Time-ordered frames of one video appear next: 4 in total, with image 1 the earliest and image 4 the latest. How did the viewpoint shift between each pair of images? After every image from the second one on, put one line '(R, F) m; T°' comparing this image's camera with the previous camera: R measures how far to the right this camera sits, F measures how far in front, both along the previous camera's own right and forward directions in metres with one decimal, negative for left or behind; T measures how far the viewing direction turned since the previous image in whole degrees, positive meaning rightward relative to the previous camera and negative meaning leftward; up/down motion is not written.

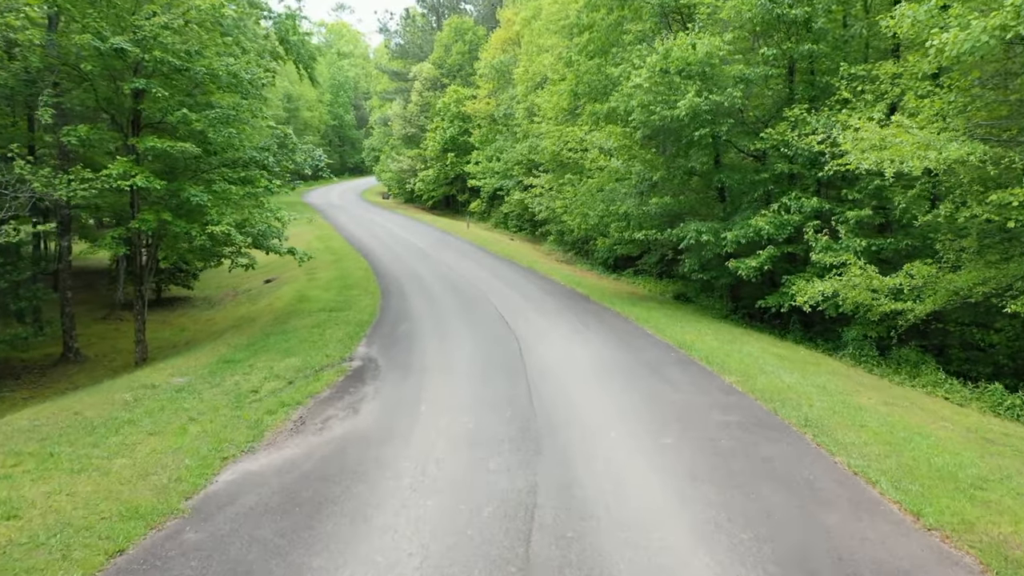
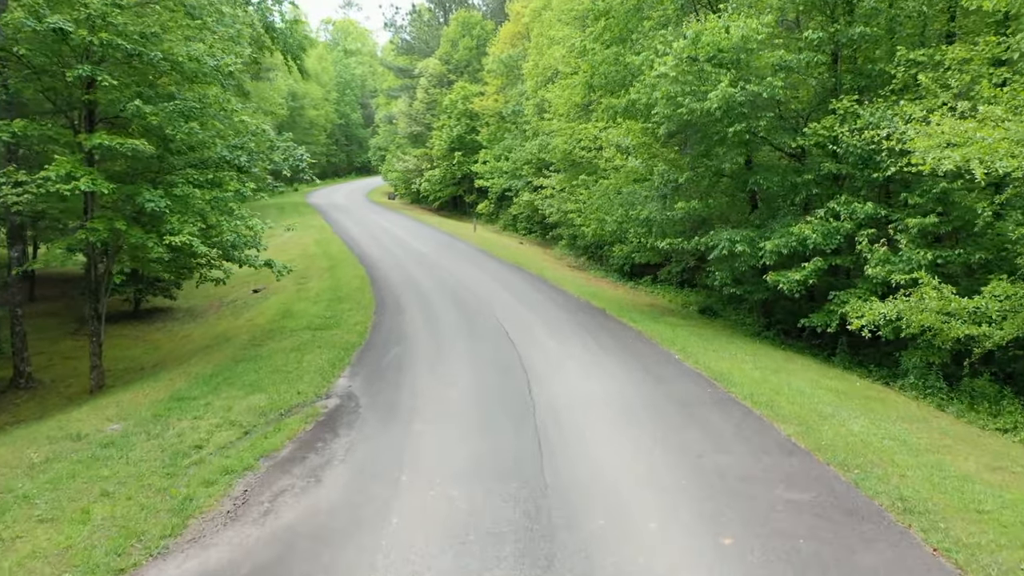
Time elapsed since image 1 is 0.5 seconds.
(+0.1, +2.8) m; -1°
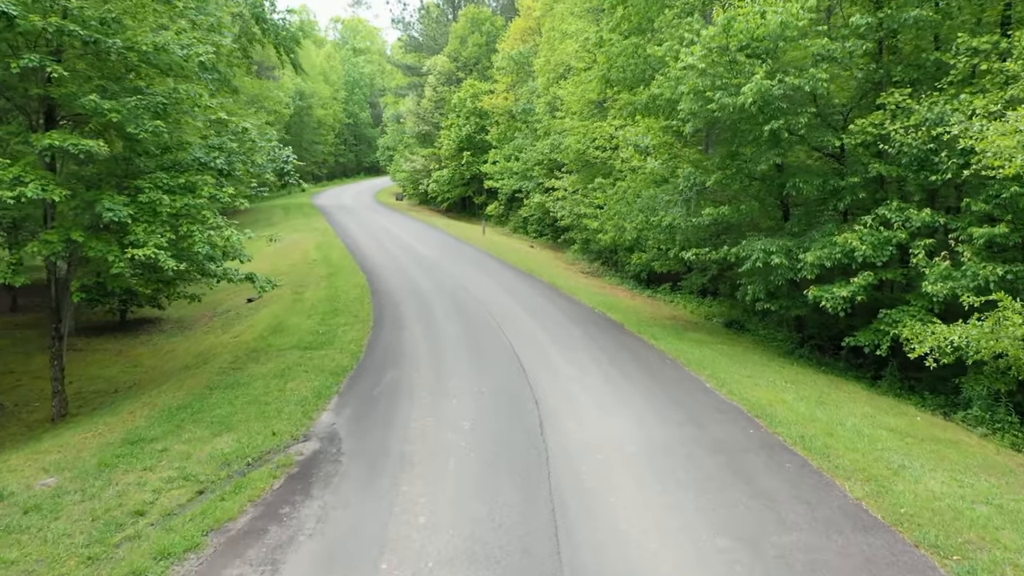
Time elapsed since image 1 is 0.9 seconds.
(0.0, +2.1) m; -1°
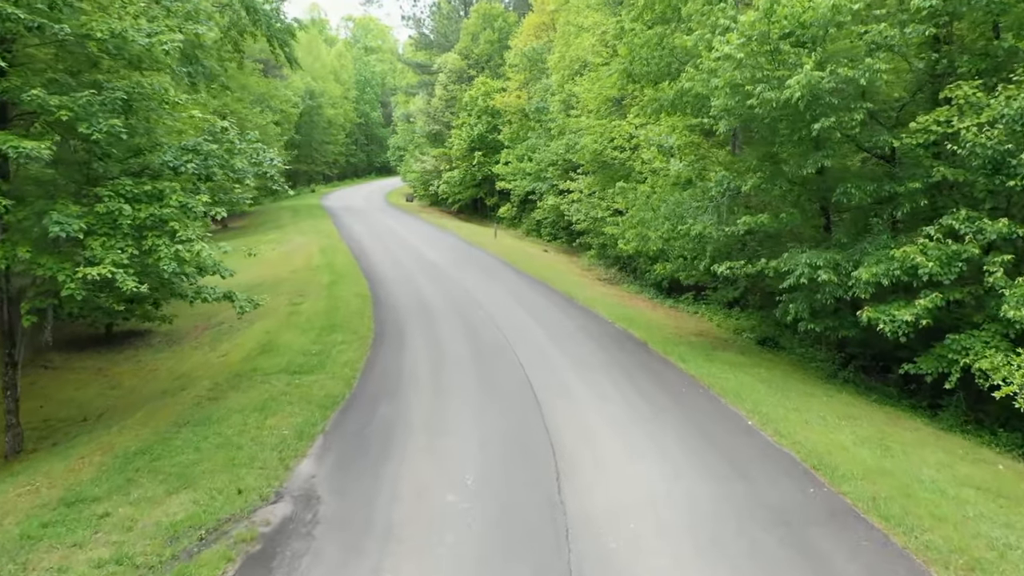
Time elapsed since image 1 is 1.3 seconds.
(0.0, +2.1) m; -1°
